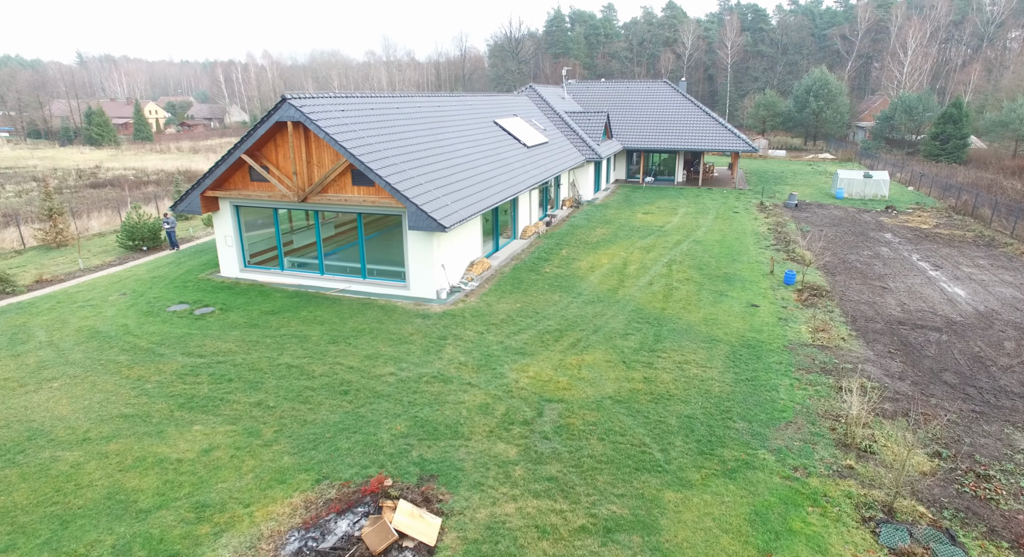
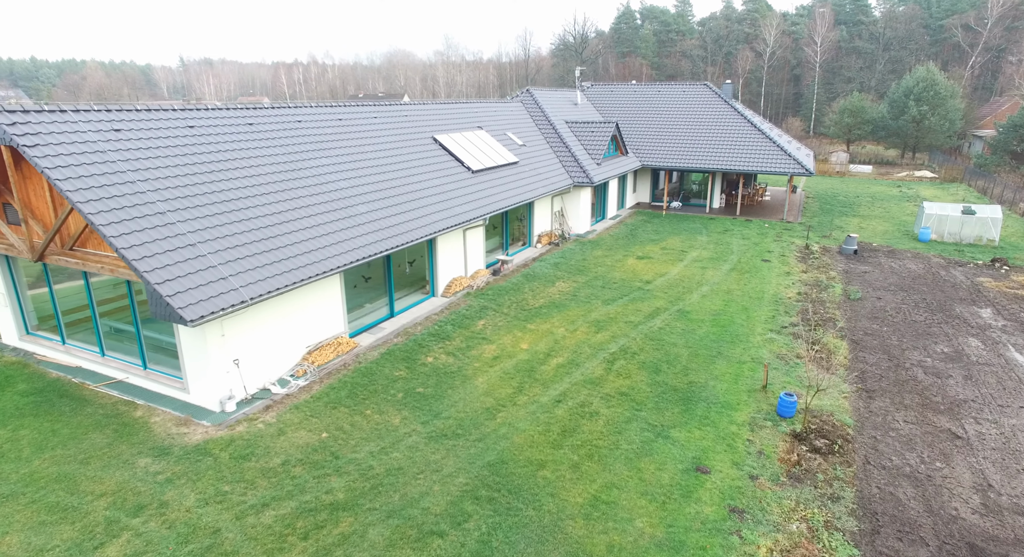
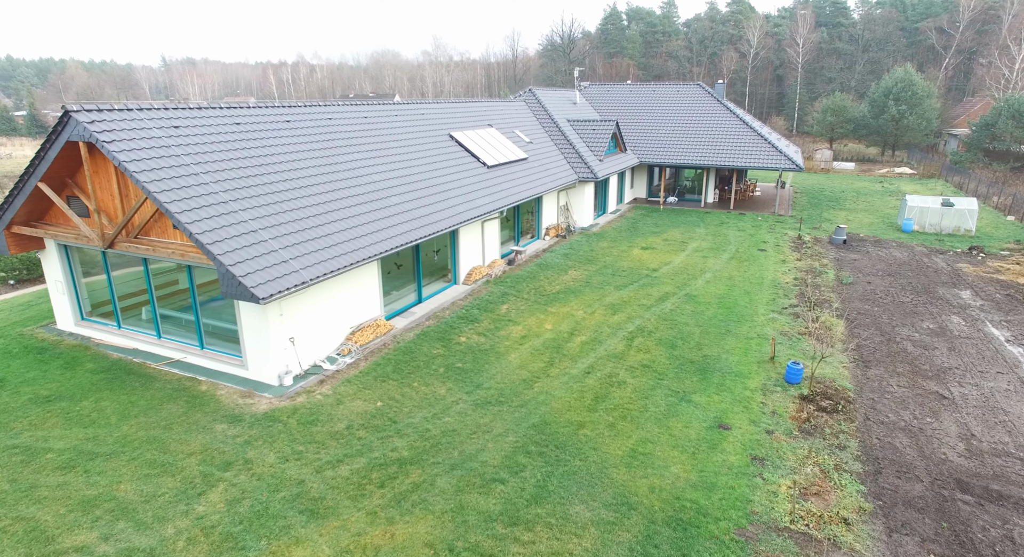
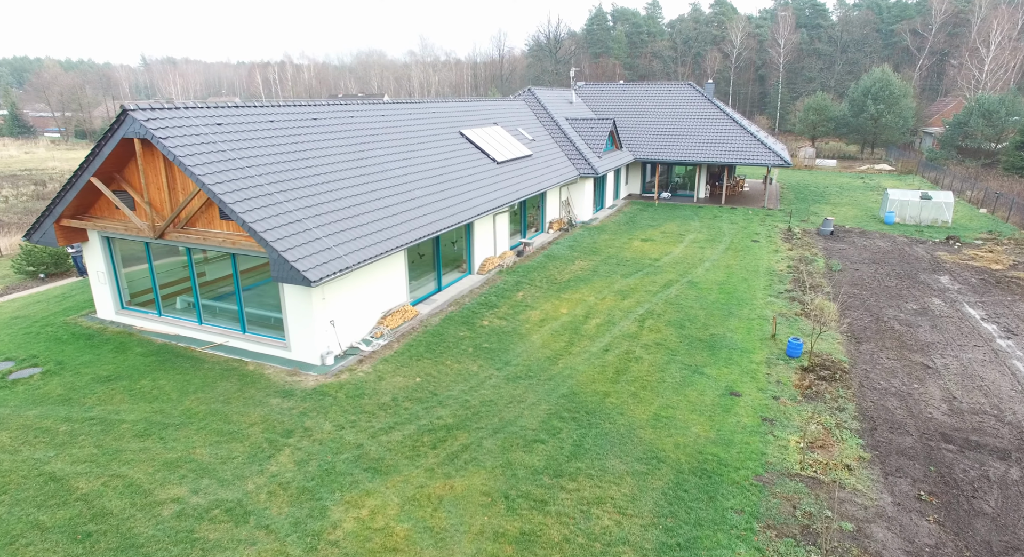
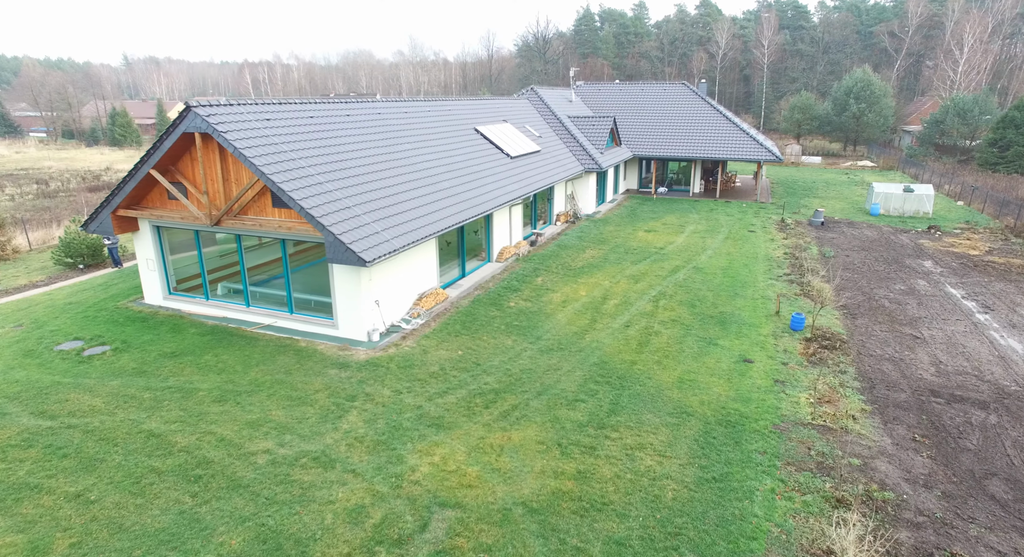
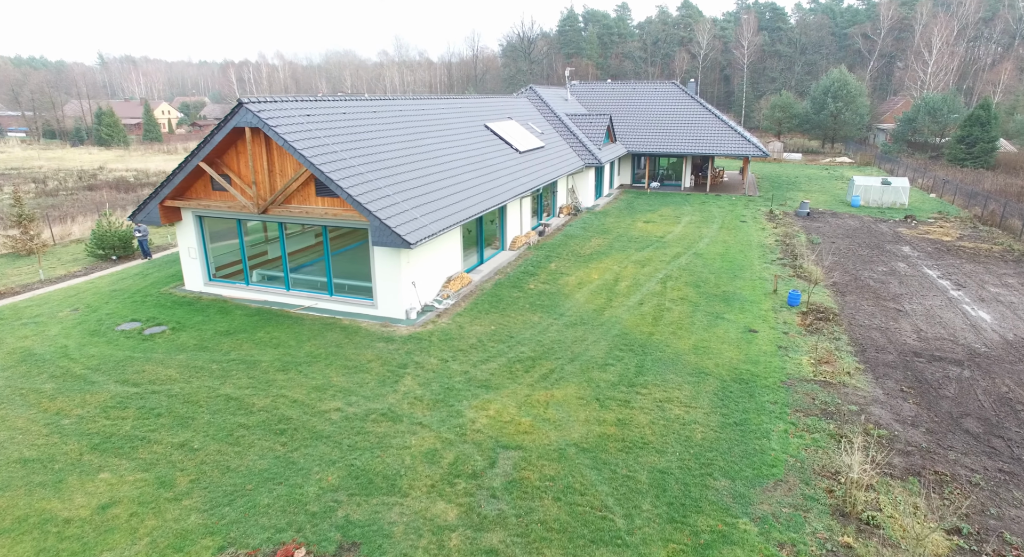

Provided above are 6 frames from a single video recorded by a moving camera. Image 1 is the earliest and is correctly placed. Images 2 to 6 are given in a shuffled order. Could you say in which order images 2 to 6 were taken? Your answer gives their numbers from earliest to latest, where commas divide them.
6, 5, 4, 3, 2
